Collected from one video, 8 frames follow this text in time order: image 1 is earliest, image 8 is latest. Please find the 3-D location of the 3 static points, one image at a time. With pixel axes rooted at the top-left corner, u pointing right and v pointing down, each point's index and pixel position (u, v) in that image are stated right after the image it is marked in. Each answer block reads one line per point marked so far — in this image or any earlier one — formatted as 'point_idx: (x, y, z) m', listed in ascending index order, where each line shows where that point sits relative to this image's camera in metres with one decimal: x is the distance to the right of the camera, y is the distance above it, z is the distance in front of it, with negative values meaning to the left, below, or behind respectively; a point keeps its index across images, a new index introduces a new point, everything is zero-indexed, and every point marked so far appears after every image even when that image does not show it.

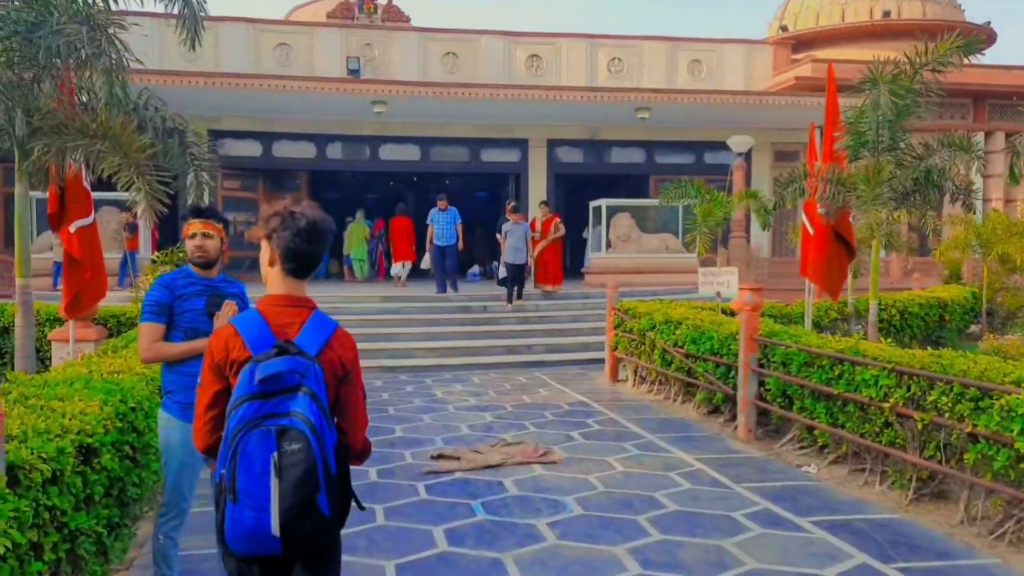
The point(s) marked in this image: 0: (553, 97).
0: (+0.7, +3.5, +16.2) m
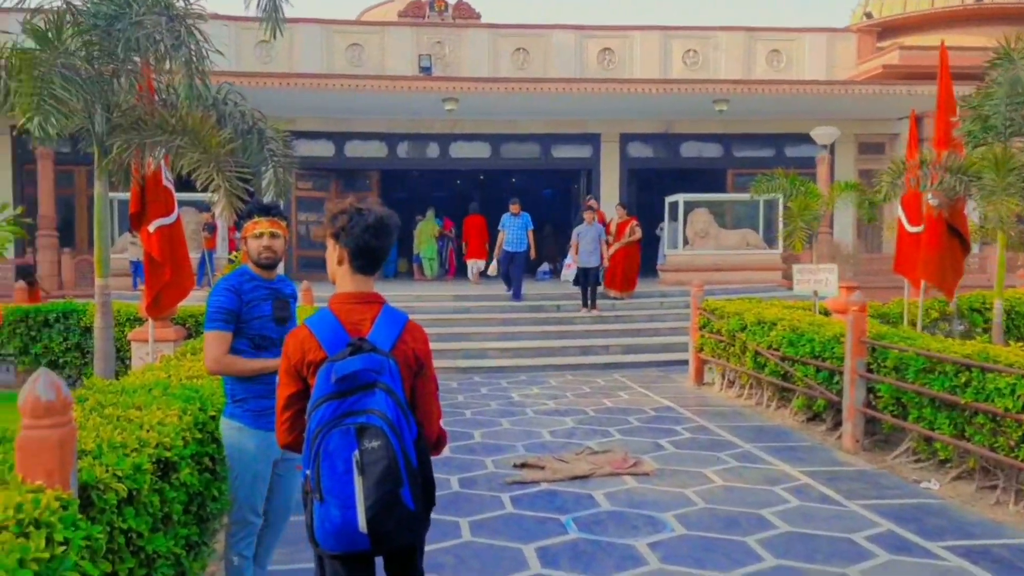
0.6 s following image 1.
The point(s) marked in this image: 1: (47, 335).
0: (+2.1, +3.6, +15.7) m
1: (-4.5, -0.5, +8.4) m
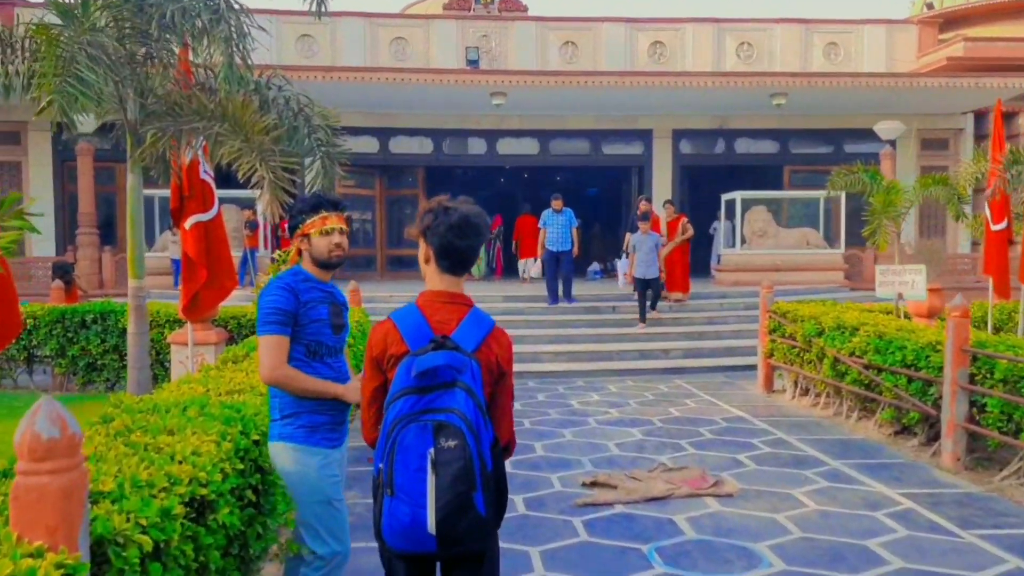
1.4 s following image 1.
0: (+3.0, +3.6, +15.1) m
1: (-4.0, -0.5, +8.1) m
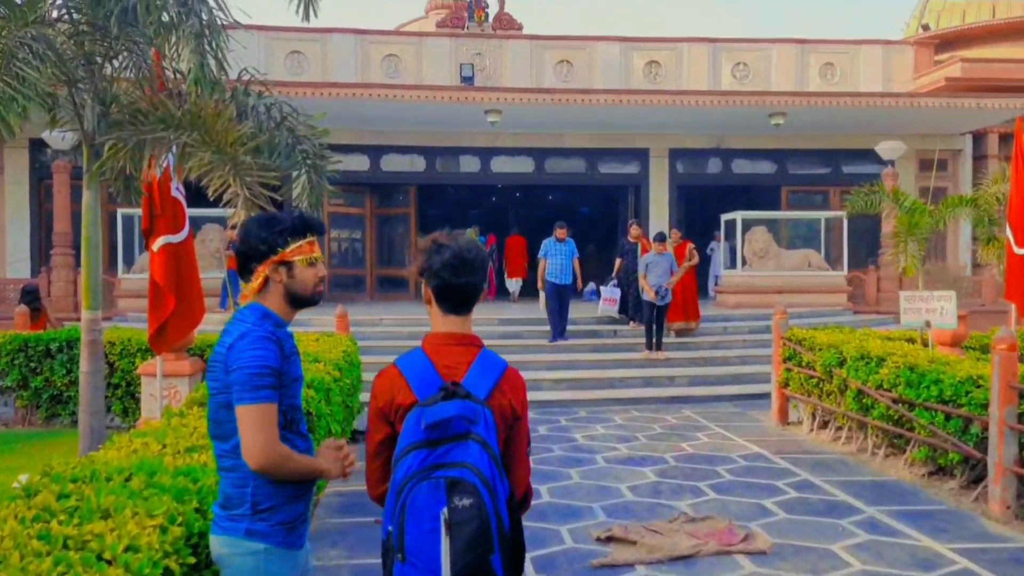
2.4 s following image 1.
0: (+2.9, +3.2, +14.7) m
1: (-4.0, -0.7, +7.5) m
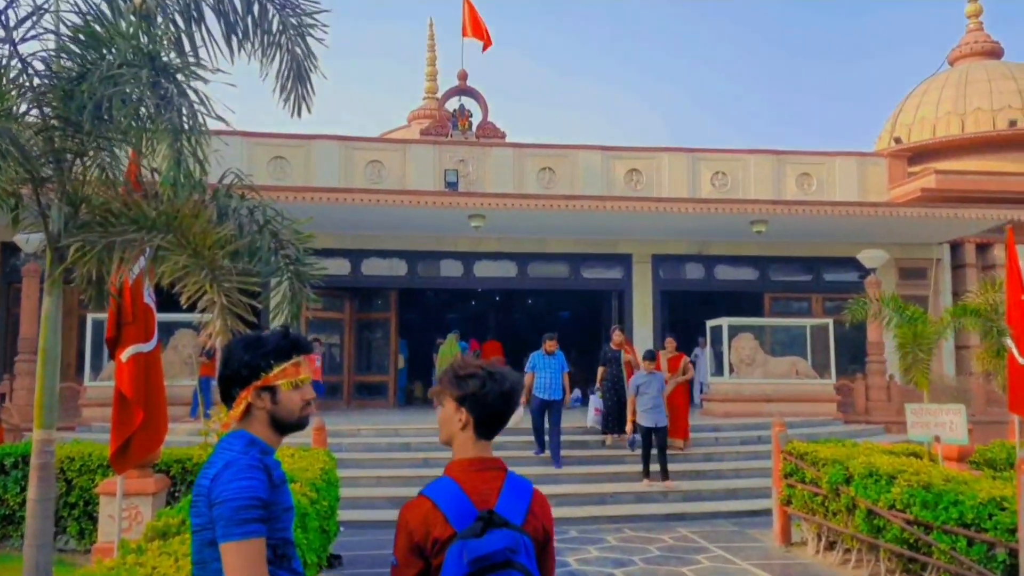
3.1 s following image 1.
0: (+2.6, +1.3, +14.8) m
1: (-4.1, -1.6, +6.9) m
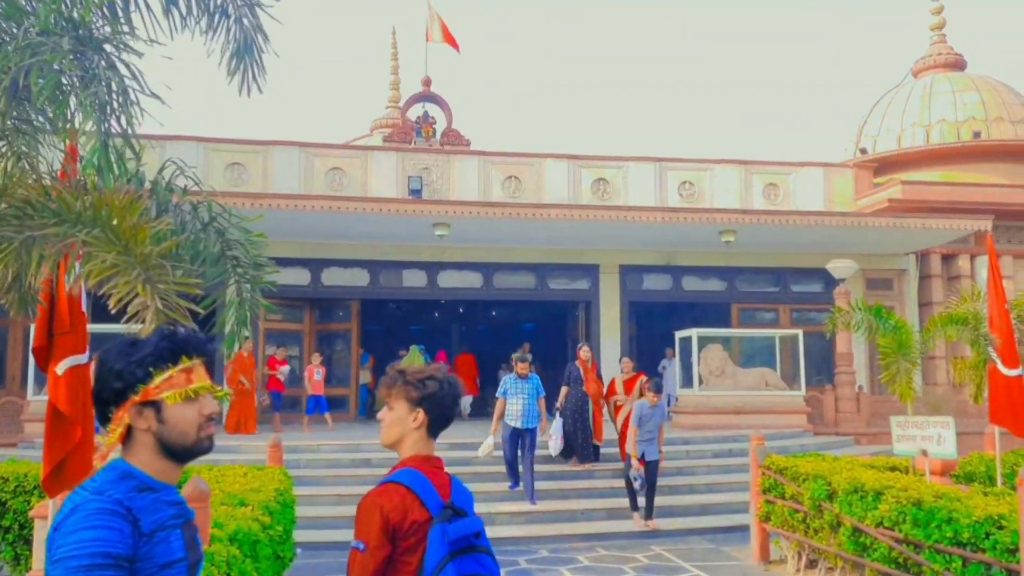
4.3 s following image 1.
0: (+2.0, +1.2, +14.5) m
1: (-4.3, -1.6, +6.4) m
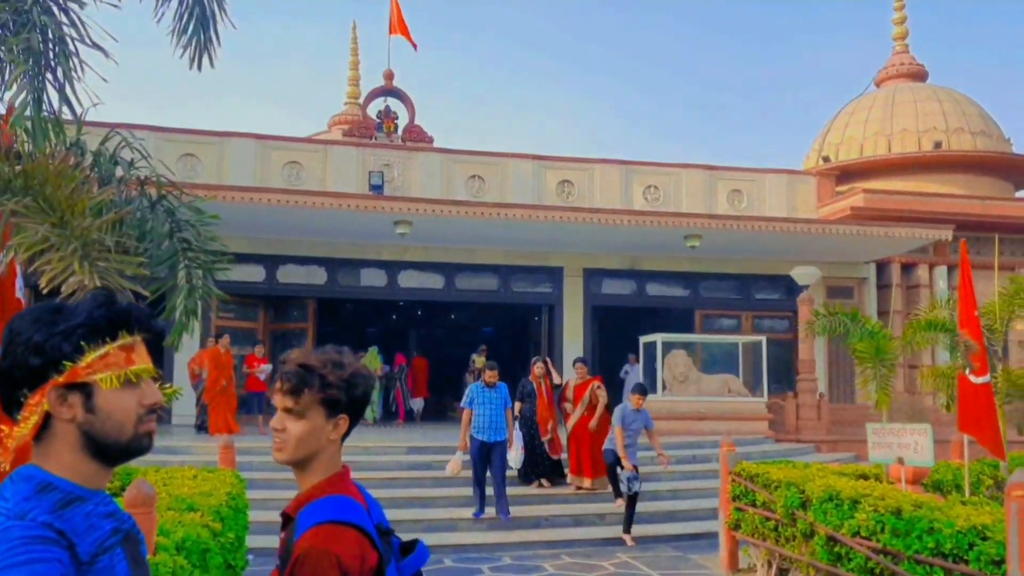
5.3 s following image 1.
0: (+1.4, +1.1, +14.3) m
1: (-4.6, -1.5, +5.9) m
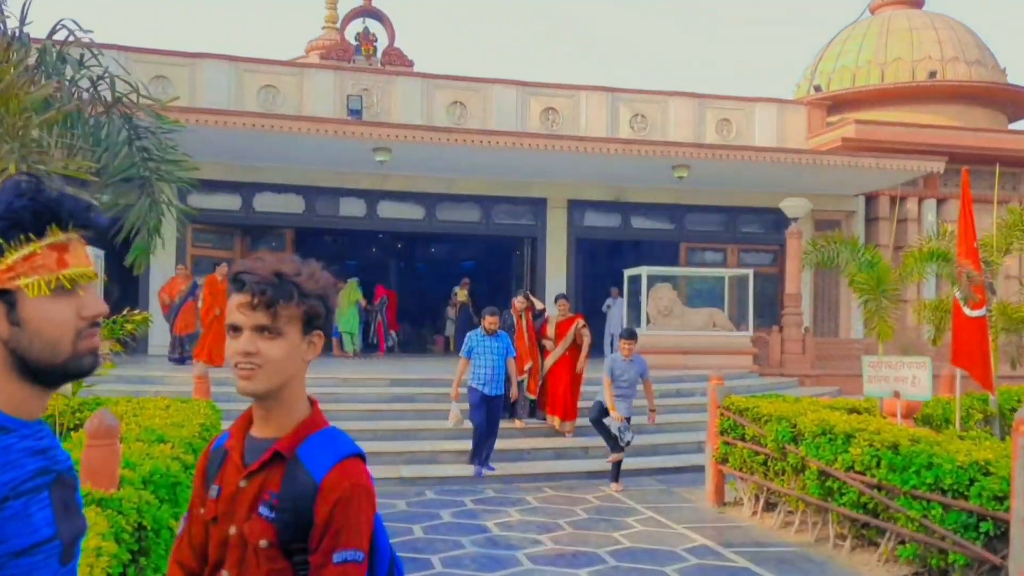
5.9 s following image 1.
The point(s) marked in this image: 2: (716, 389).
0: (+1.2, +2.2, +14.0) m
1: (-4.7, -1.0, +5.6) m
2: (+1.8, -0.9, +7.4) m
